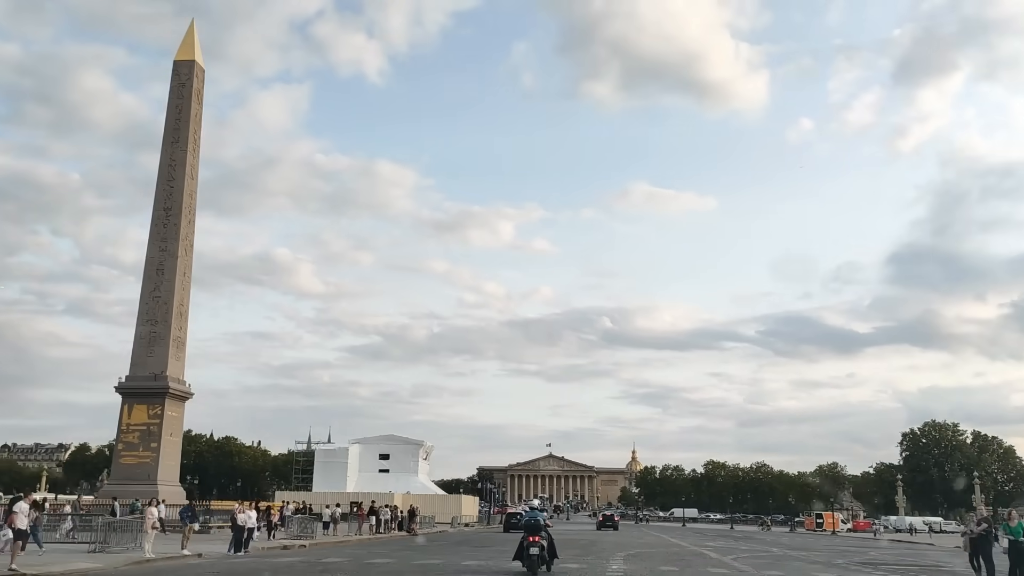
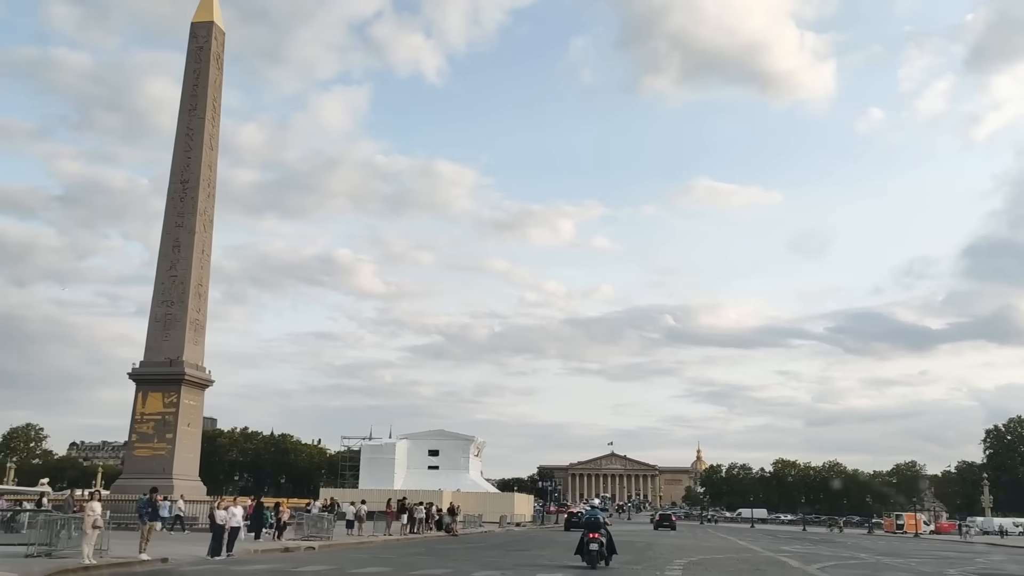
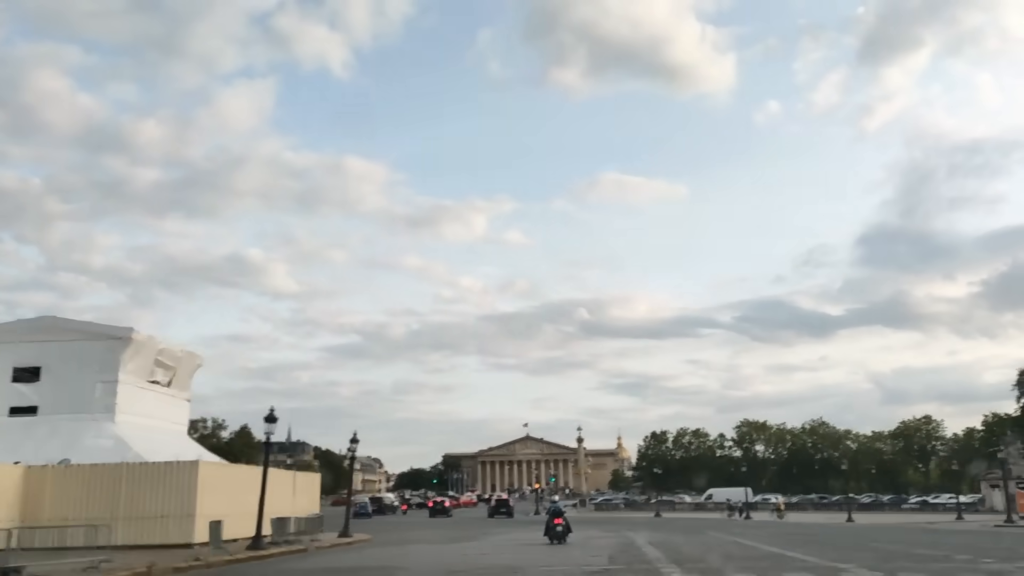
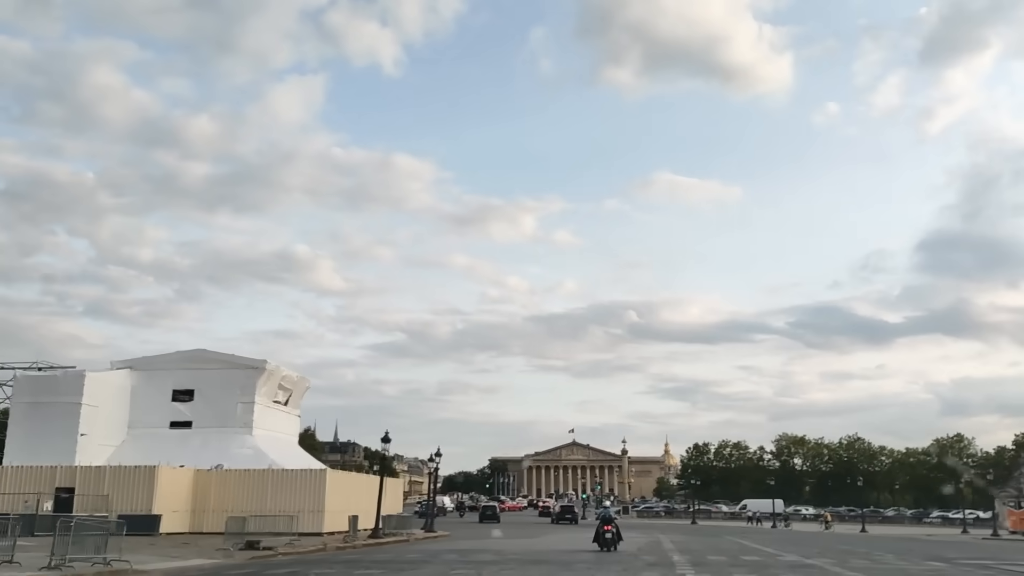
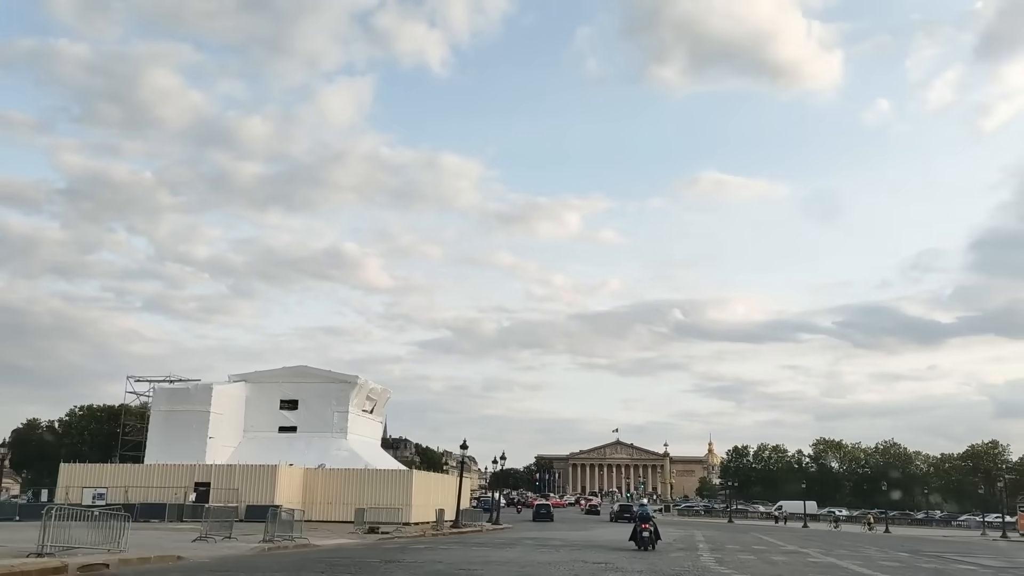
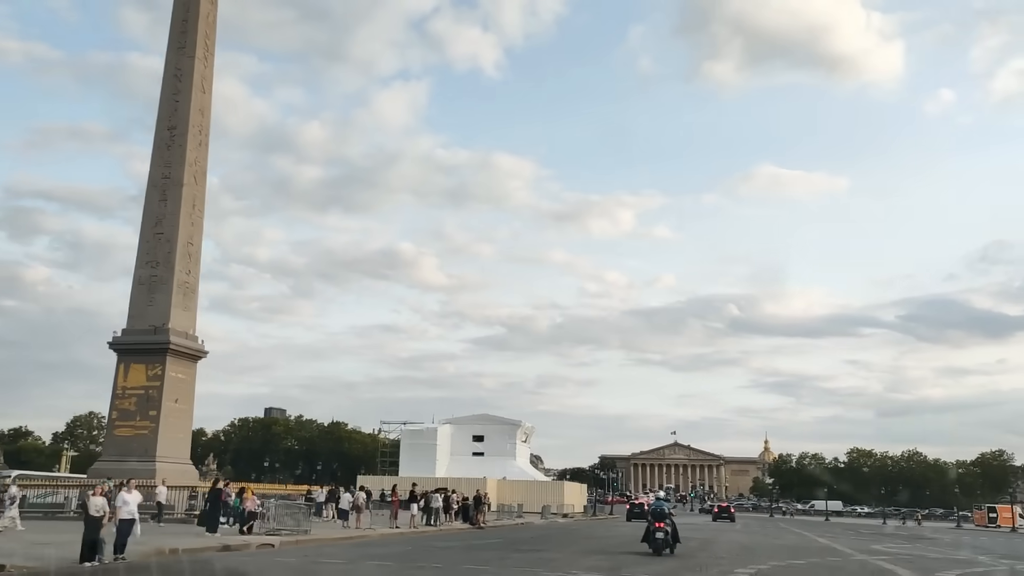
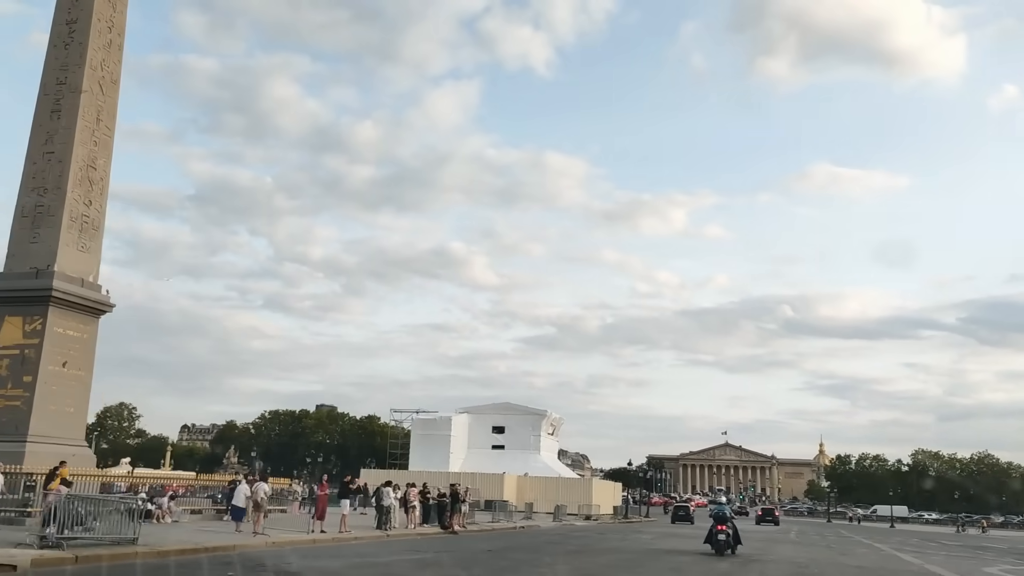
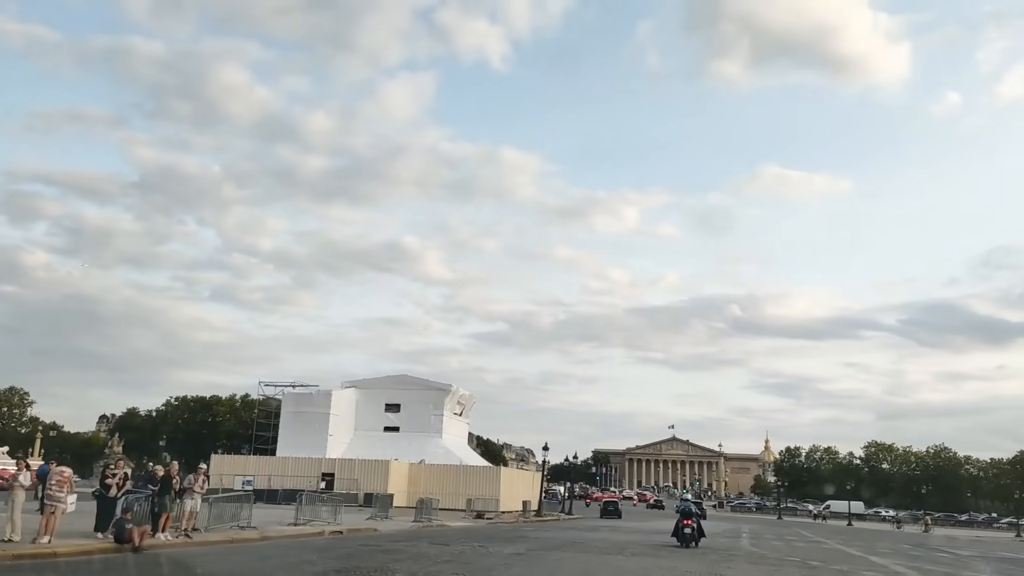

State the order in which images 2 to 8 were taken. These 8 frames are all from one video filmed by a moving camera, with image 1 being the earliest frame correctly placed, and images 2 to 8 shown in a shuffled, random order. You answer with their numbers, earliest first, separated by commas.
2, 6, 7, 8, 5, 4, 3
